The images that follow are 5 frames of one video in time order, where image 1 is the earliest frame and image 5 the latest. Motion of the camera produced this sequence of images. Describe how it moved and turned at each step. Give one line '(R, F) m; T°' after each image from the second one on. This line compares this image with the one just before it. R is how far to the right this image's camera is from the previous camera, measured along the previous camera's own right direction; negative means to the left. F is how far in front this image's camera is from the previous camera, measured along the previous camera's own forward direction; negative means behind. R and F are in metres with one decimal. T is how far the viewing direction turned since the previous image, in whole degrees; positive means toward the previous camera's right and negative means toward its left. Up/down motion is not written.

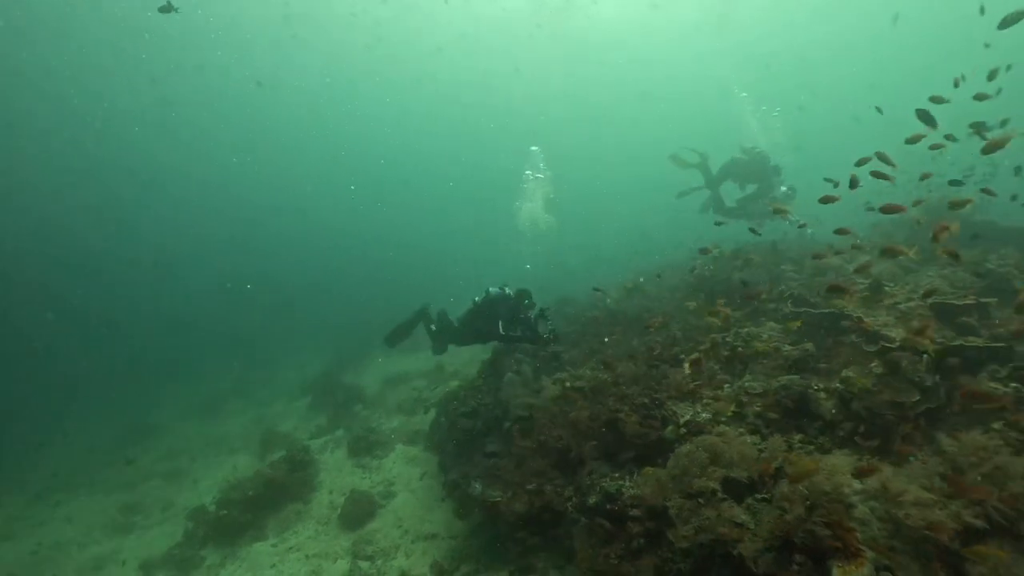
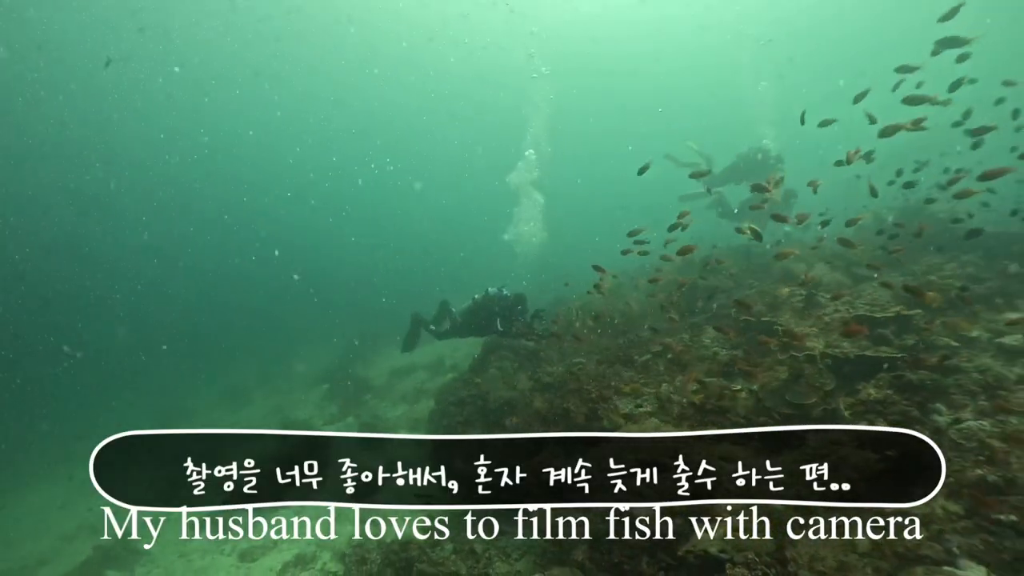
(+1.1, -1.1) m; -4°
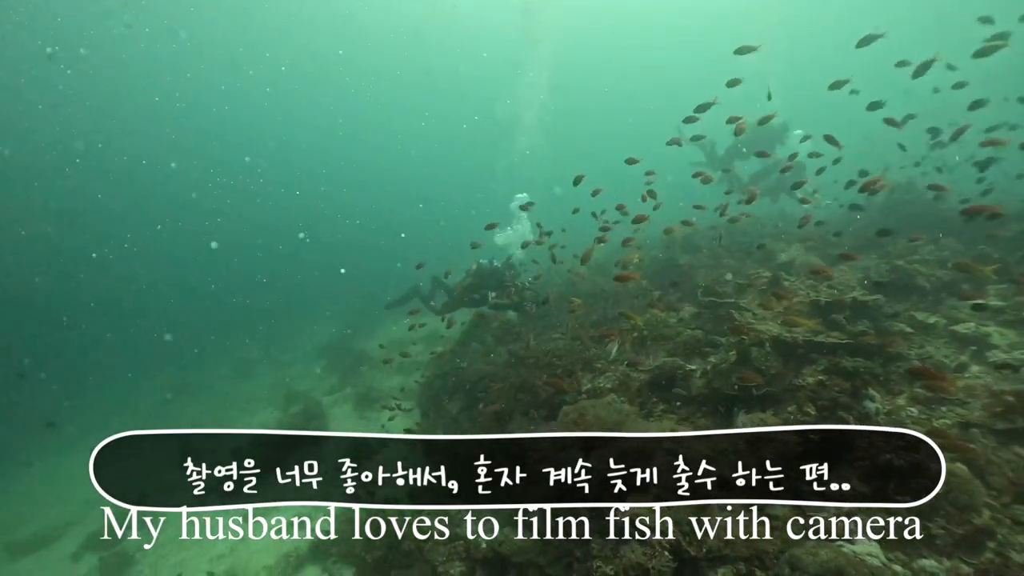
(+0.9, -0.2) m; -3°
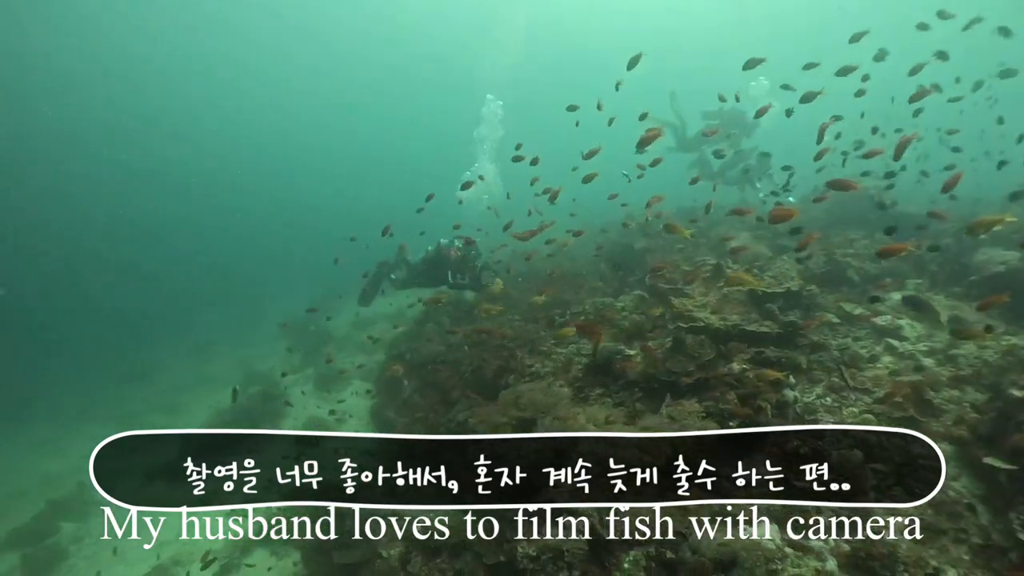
(+0.5, -0.1) m; +2°
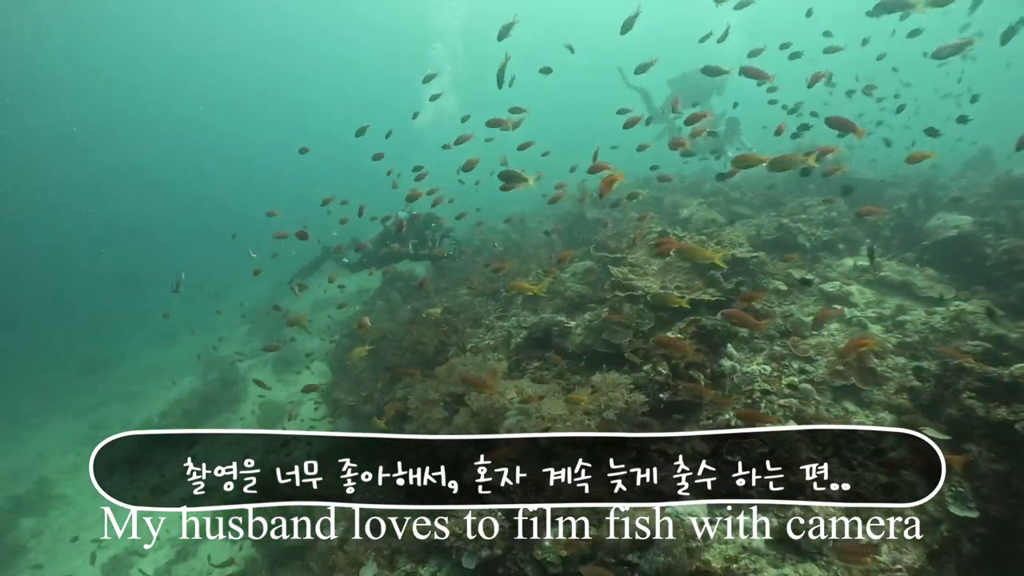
(+0.8, +0.4) m; +1°
